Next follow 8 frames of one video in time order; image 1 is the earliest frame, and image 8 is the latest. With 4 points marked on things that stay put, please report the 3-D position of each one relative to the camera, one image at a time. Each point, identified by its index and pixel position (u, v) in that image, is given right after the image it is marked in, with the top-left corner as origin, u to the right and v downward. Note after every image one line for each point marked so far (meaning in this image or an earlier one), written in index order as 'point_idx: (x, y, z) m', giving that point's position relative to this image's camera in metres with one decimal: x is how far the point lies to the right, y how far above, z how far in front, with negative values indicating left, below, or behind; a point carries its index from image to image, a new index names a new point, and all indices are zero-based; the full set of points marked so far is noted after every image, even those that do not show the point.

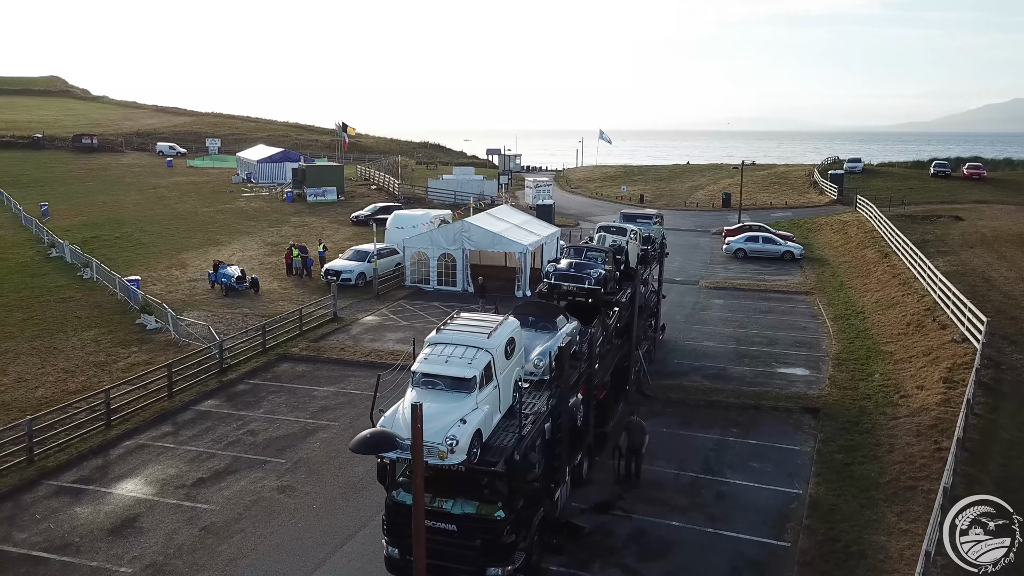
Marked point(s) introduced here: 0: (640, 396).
0: (+3.4, -2.9, +18.4) m
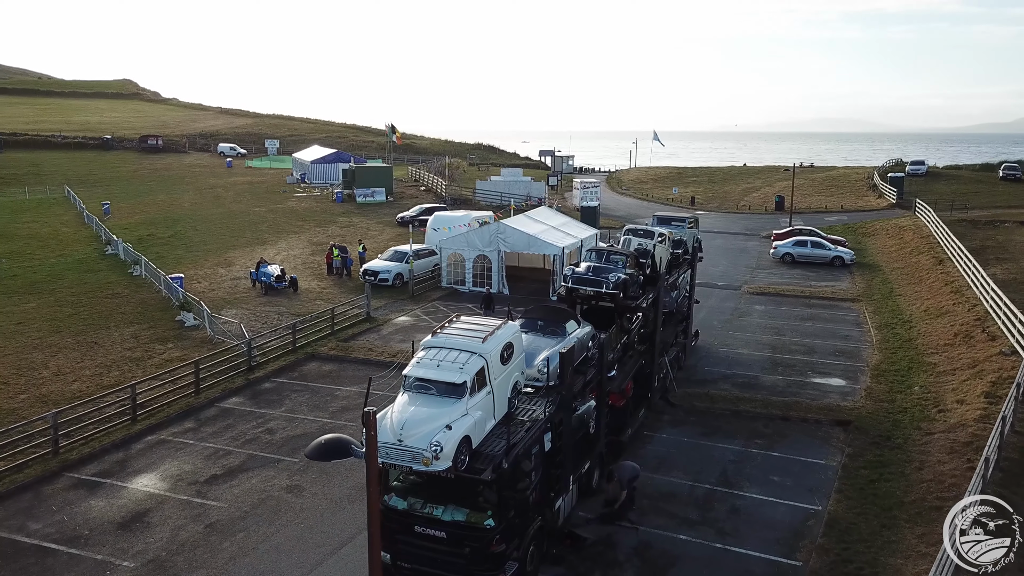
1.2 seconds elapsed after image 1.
0: (+4.0, -3.0, +17.9) m
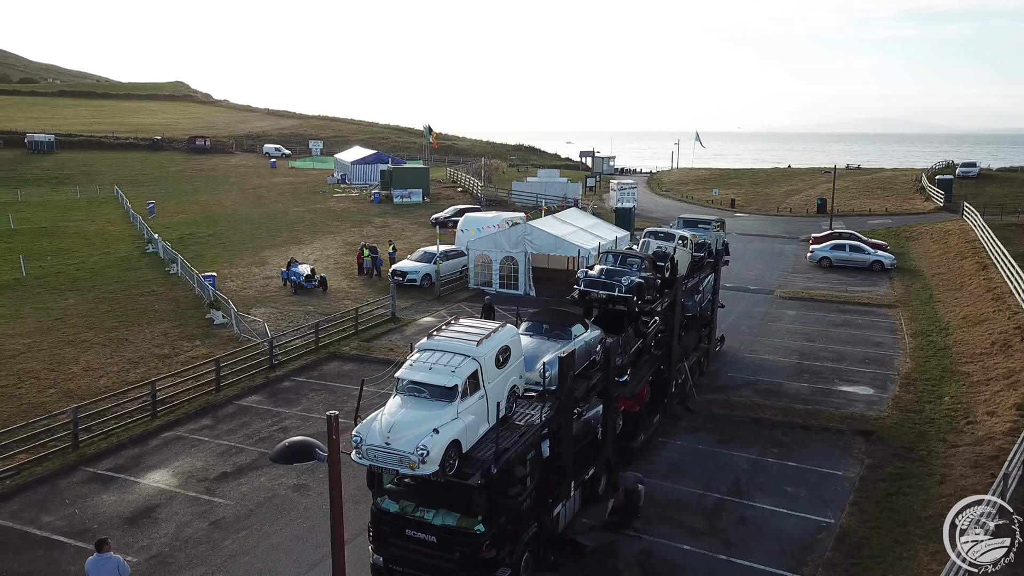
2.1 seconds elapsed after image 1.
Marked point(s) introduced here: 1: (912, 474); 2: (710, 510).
0: (+4.3, -3.1, +17.6) m
1: (+7.5, -3.5, +13.0) m
2: (+3.4, -3.9, +12.0) m
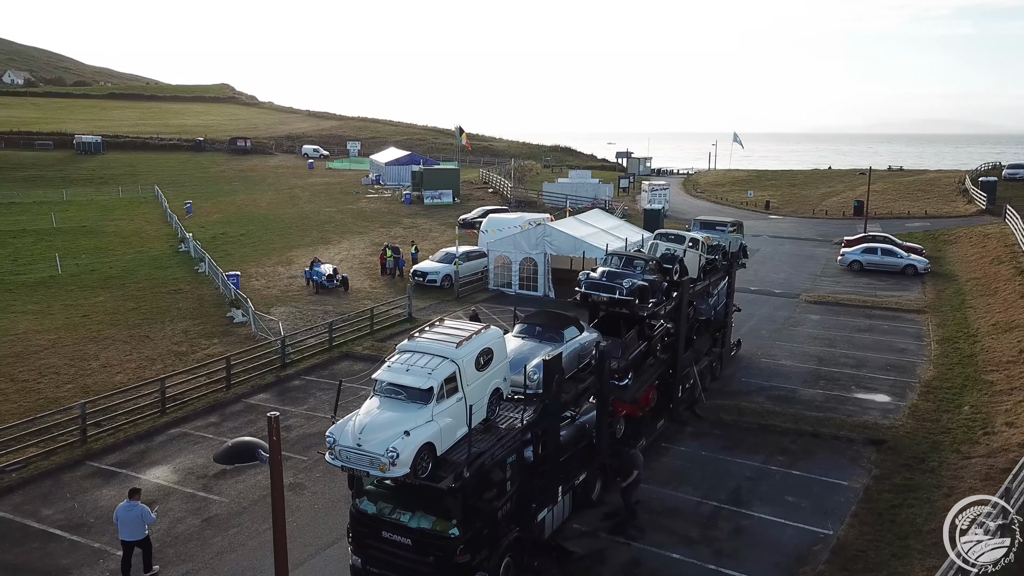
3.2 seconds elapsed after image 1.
0: (+4.4, -3.2, +17.3) m
1: (+7.4, -3.6, +12.6) m
2: (+3.3, -3.9, +11.8) m
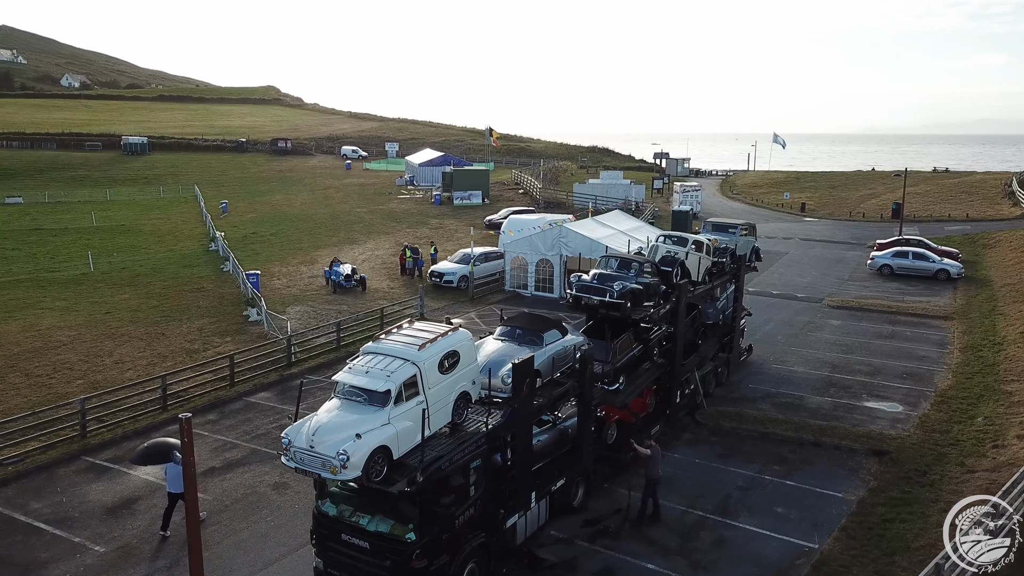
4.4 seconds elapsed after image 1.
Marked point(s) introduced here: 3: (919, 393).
0: (+4.3, -3.2, +16.9) m
1: (+7.0, -3.7, +12.1) m
2: (+2.9, -4.0, +11.5) m
3: (+11.4, -2.9, +19.5) m
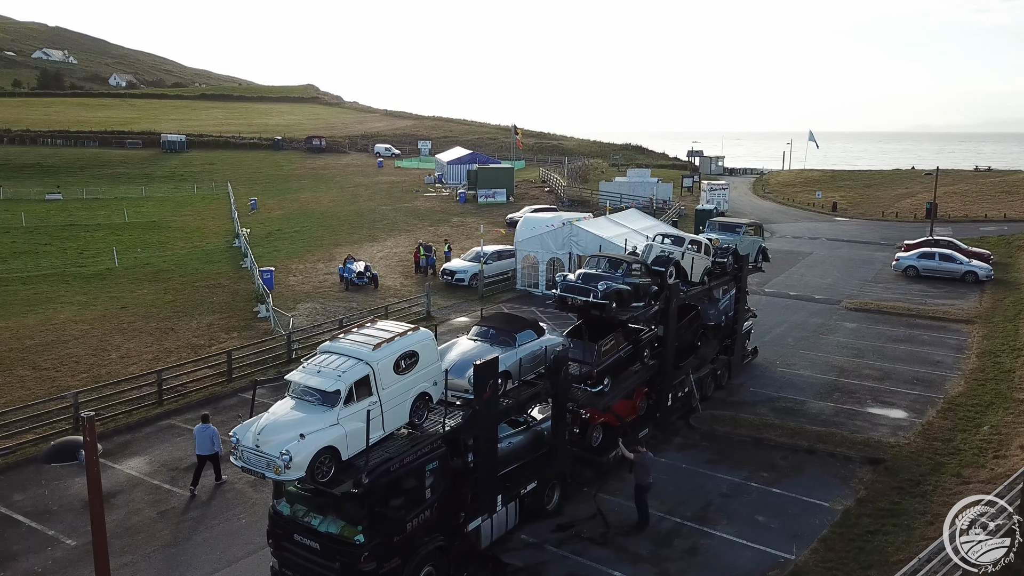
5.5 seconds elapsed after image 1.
0: (+4.1, -3.3, +16.6) m
1: (+6.6, -3.8, +11.7) m
2: (+2.4, -4.0, +11.2) m
3: (+11.3, -3.0, +18.9) m
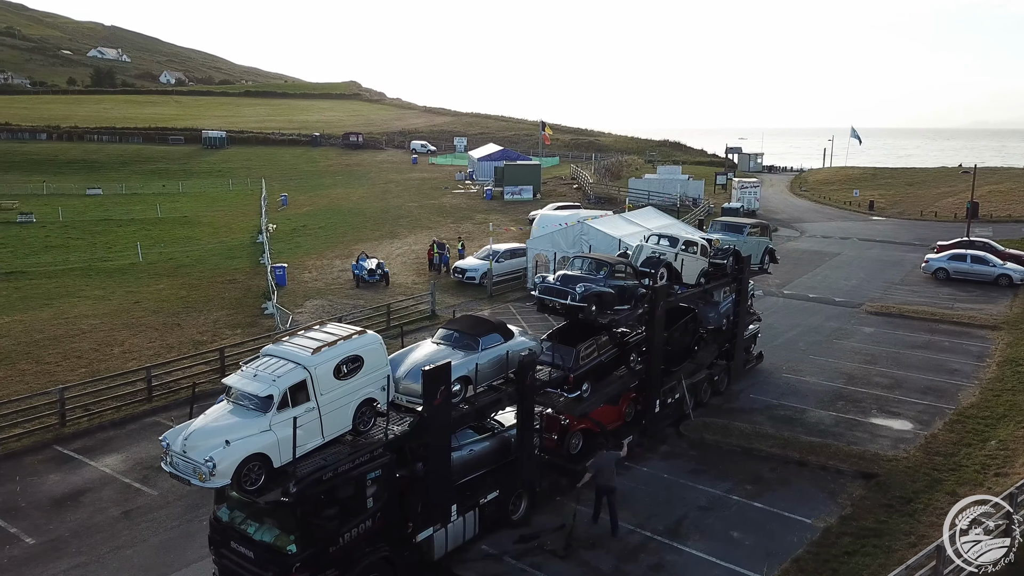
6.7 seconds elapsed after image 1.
0: (+3.7, -3.3, +16.1) m
1: (+6.0, -3.9, +11.1) m
2: (+1.8, -4.1, +10.8) m
3: (+11.0, -3.2, +18.0) m
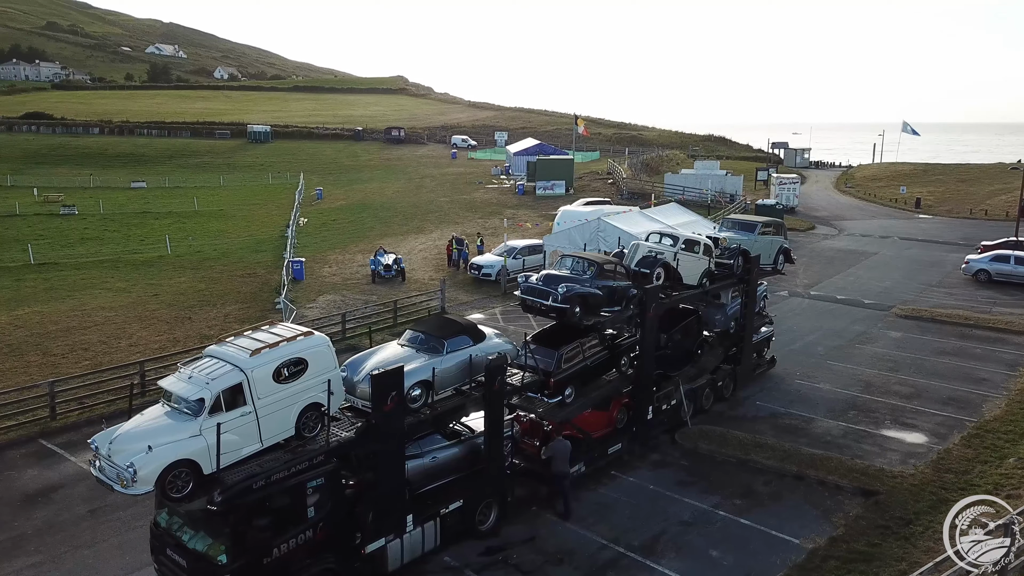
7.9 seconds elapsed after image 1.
0: (+3.5, -3.4, +15.5) m
1: (+5.4, -4.0, +10.3) m
2: (+1.3, -4.1, +10.3) m
3: (+10.8, -3.3, +17.0) m
